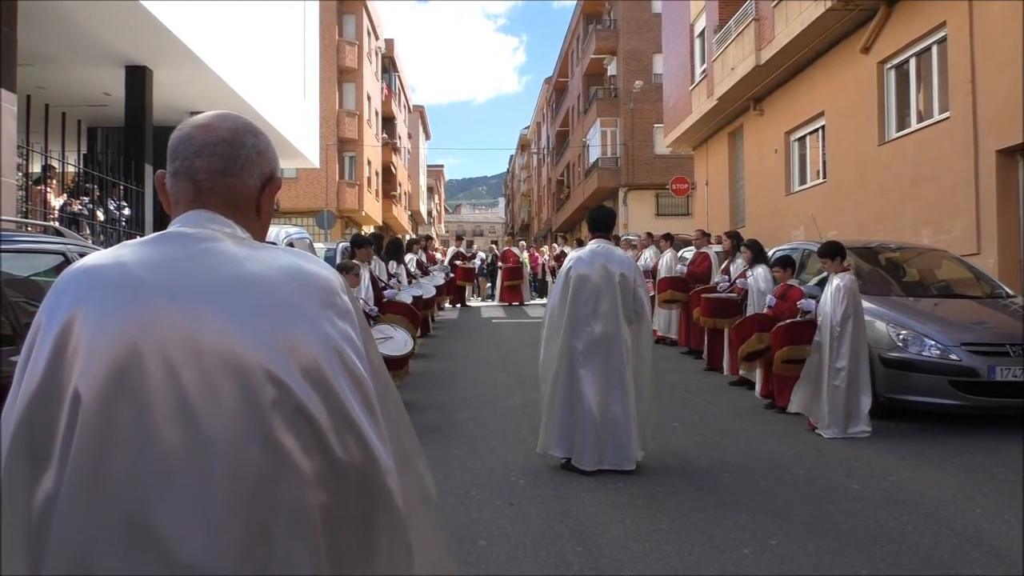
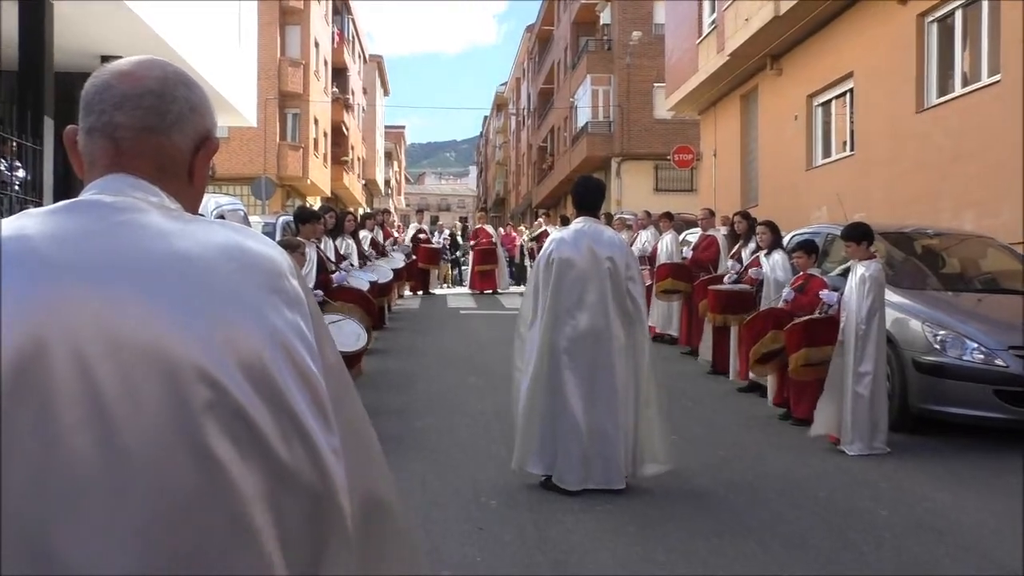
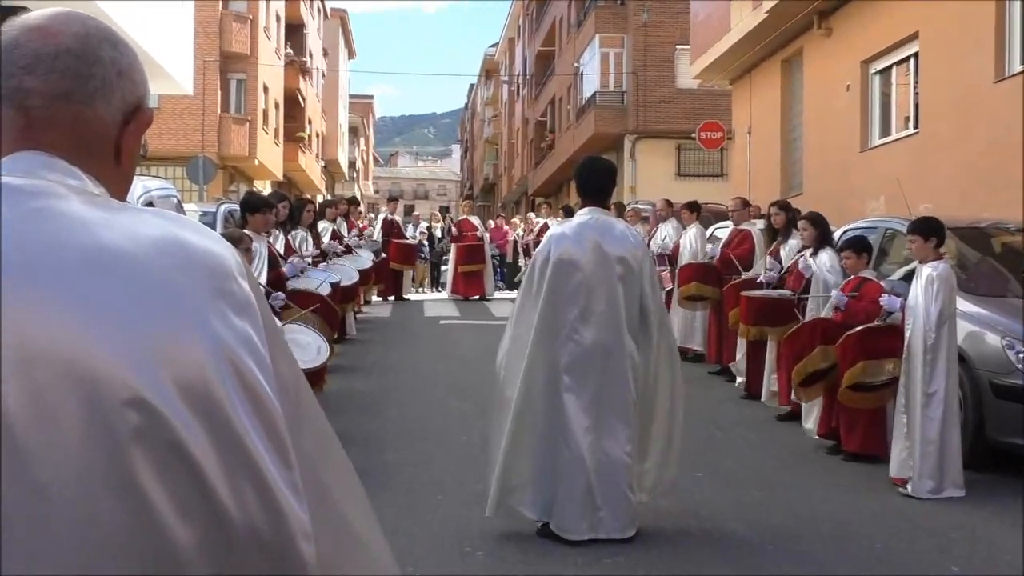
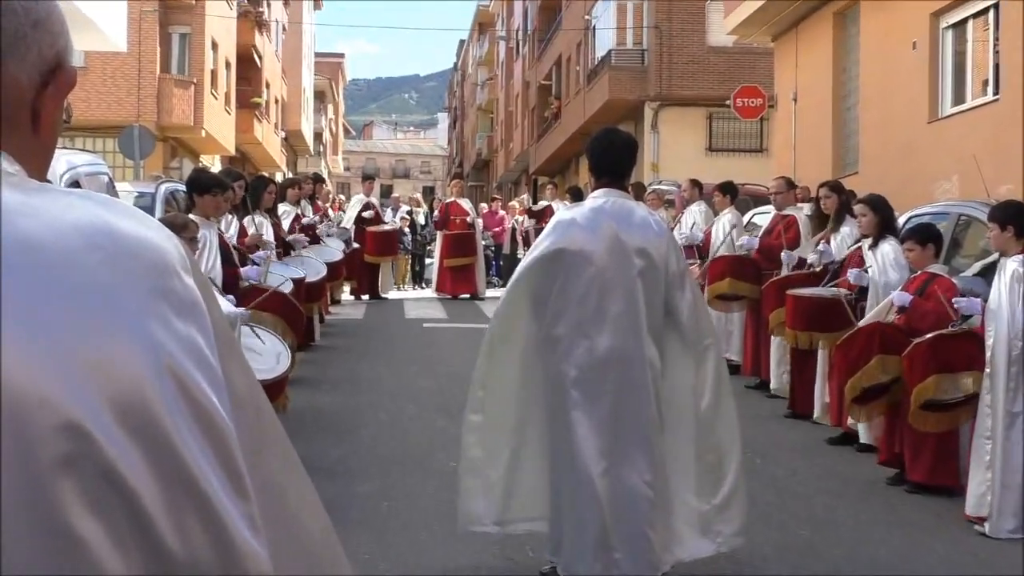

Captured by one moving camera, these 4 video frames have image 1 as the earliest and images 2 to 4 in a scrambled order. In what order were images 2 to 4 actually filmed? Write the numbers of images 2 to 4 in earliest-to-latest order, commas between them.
2, 3, 4
